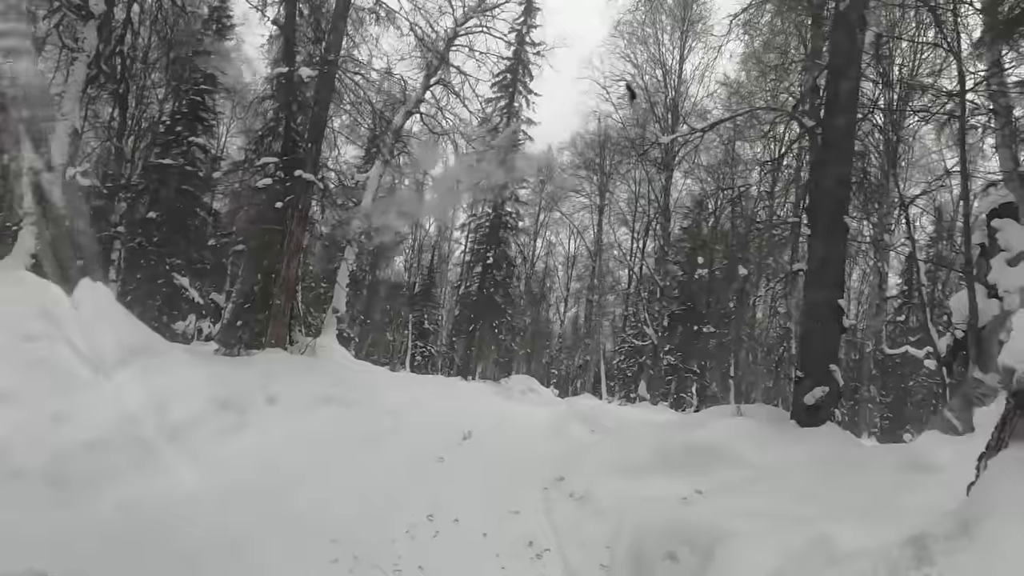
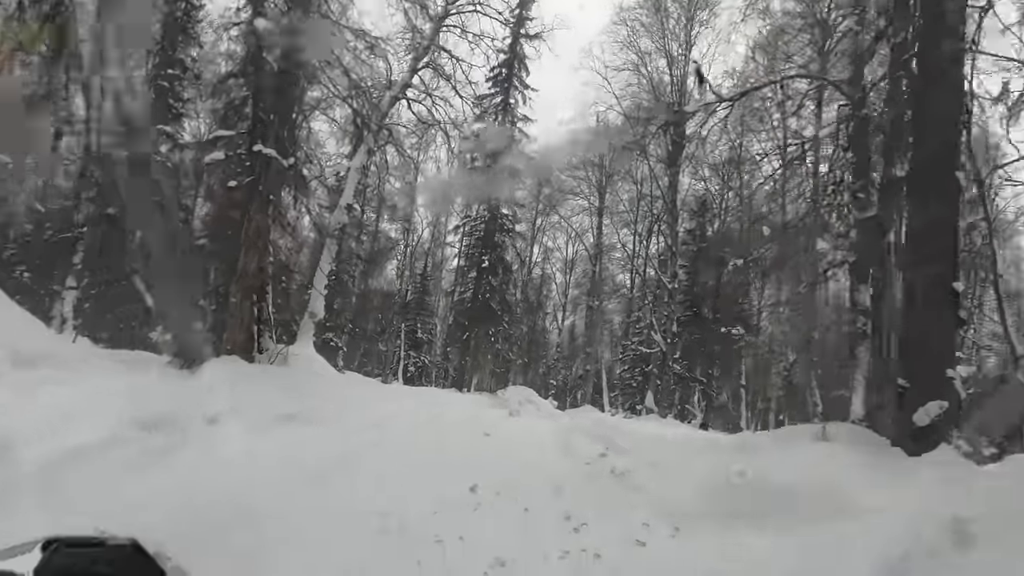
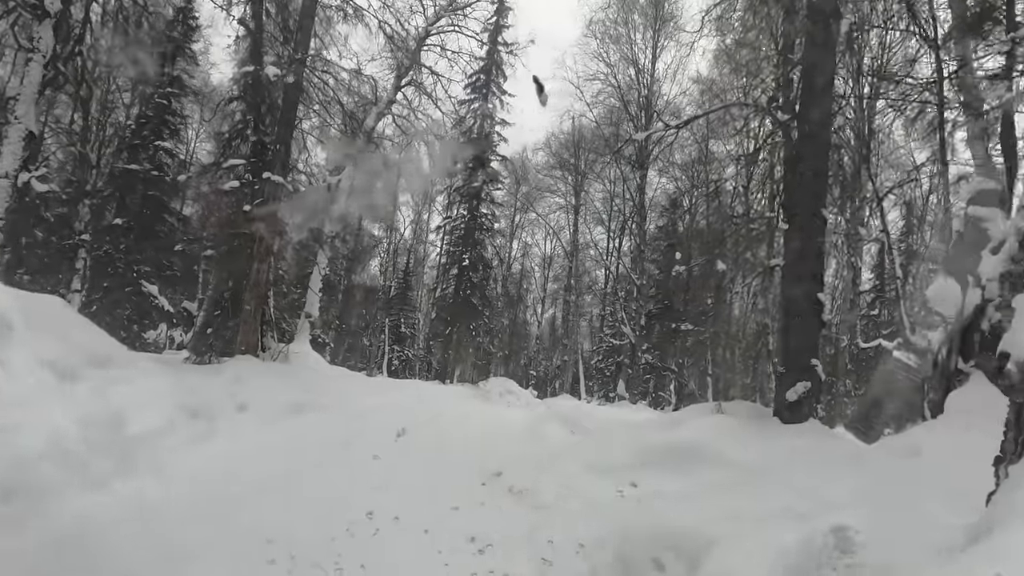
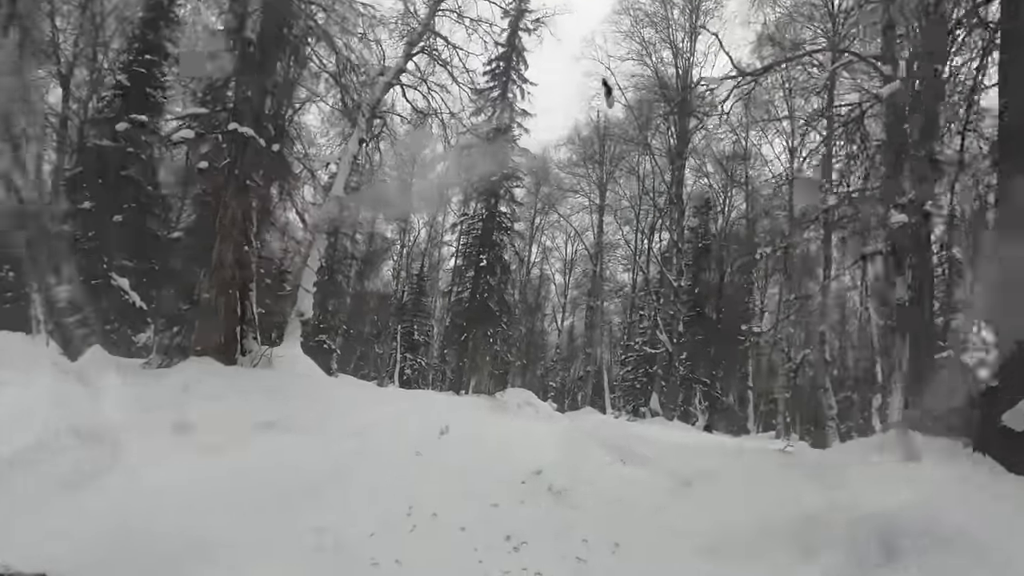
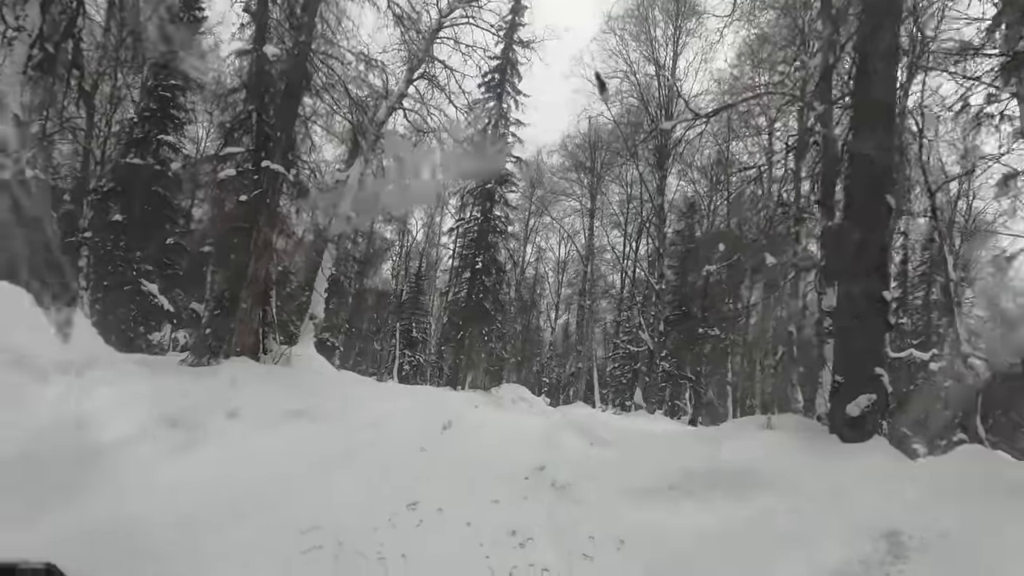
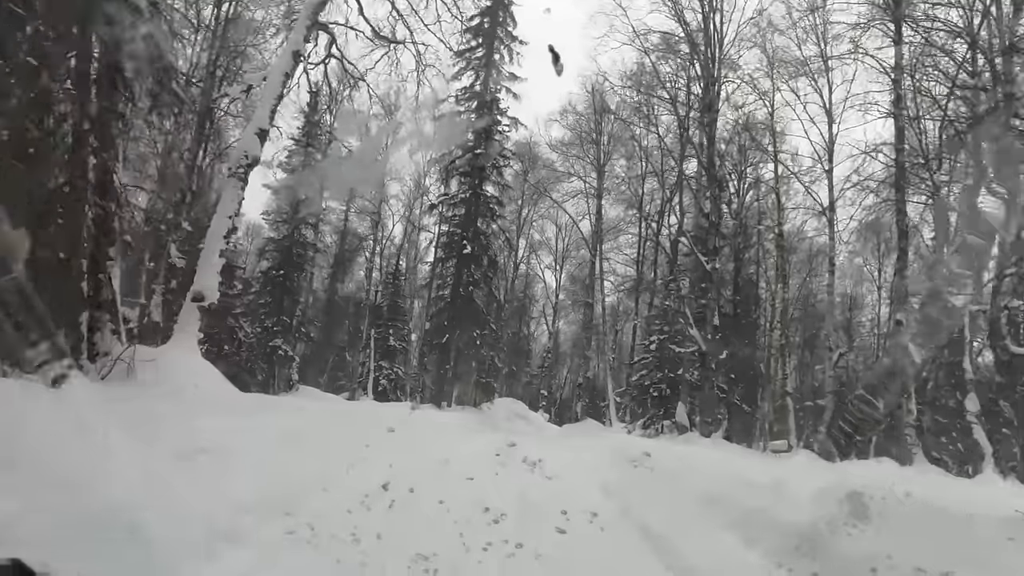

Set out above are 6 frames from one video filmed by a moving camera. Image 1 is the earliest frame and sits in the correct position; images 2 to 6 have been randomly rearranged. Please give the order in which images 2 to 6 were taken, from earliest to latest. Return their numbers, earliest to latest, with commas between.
3, 5, 2, 4, 6
